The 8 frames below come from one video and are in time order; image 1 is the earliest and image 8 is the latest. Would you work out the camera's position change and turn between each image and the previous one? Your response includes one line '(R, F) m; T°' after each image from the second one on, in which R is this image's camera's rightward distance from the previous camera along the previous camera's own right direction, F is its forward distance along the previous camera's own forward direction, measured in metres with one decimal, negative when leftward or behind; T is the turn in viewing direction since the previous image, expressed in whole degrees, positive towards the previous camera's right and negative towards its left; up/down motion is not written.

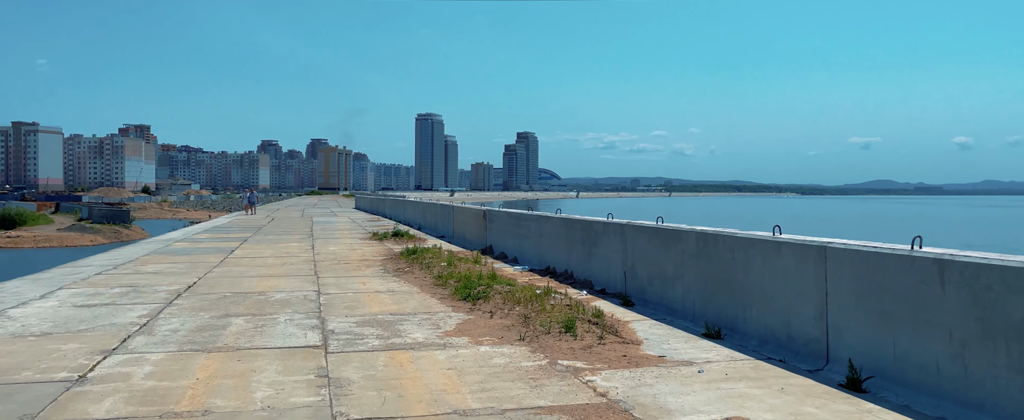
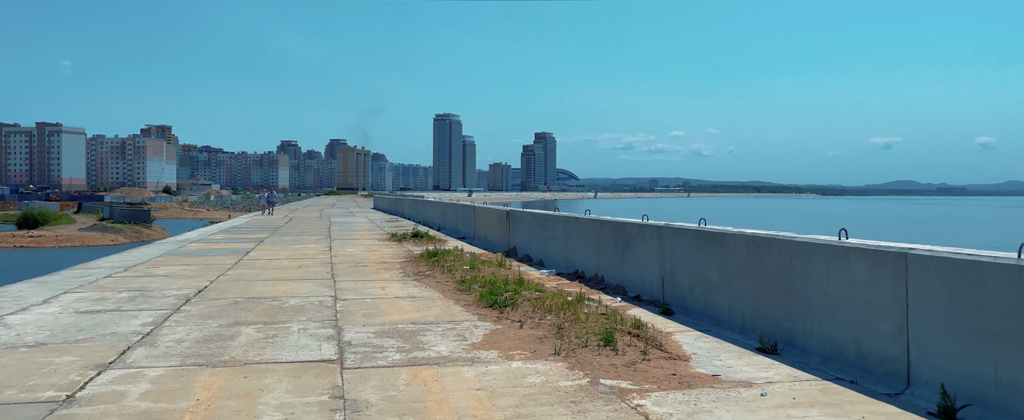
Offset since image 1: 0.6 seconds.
(-0.2, +0.7) m; -2°
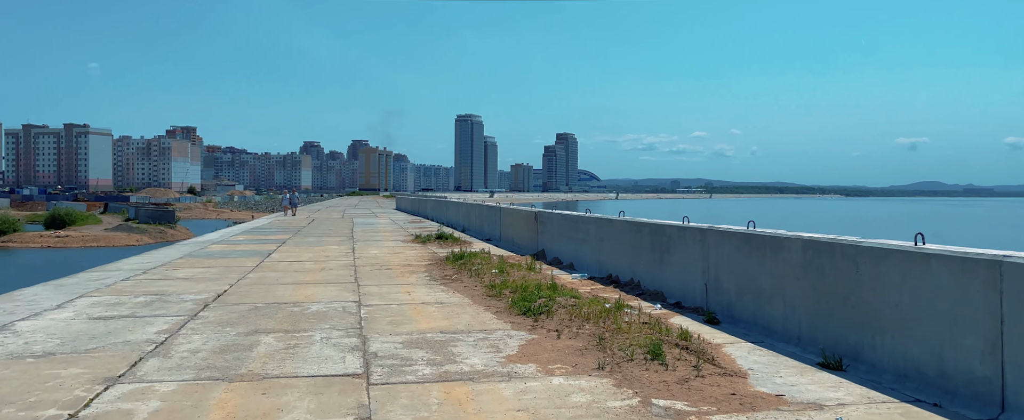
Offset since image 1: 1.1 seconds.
(-0.2, +0.6) m; -2°
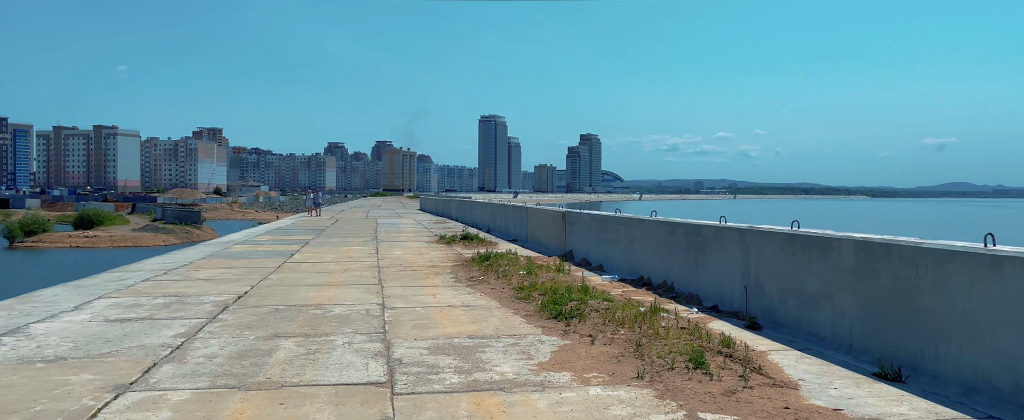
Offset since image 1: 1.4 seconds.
(-0.1, +0.4) m; -2°
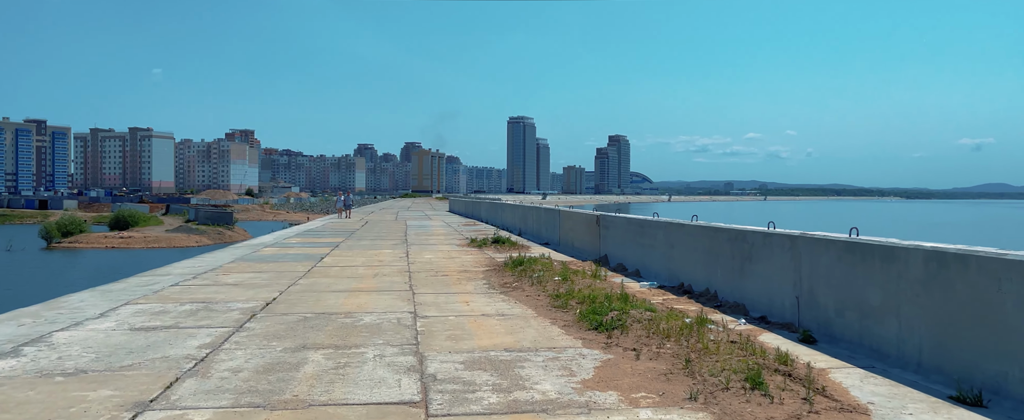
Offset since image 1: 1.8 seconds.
(-0.1, +0.4) m; -2°
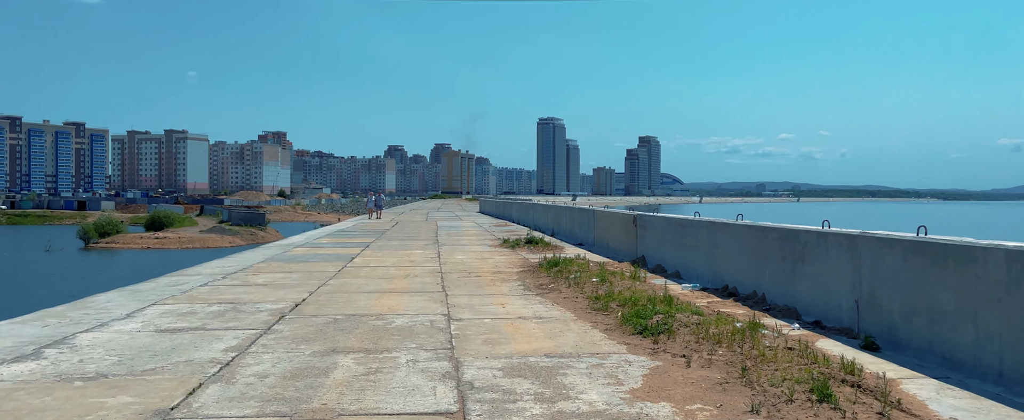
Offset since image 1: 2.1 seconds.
(-0.1, +0.4) m; -3°
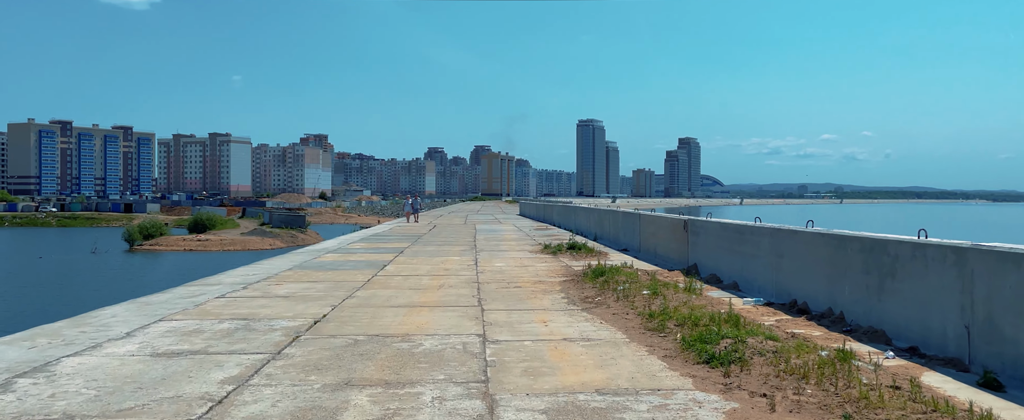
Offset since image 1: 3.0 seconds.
(-0.1, +1.0) m; -3°
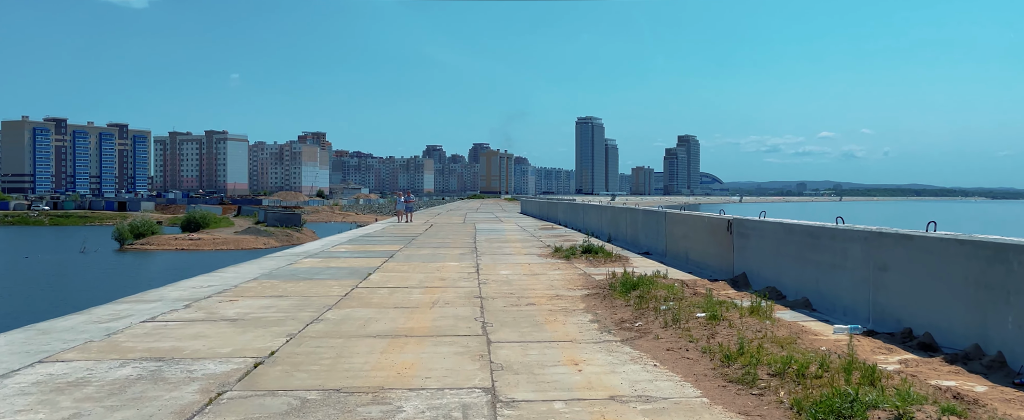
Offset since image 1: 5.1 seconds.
(-0.2, +2.3) m; 0°
